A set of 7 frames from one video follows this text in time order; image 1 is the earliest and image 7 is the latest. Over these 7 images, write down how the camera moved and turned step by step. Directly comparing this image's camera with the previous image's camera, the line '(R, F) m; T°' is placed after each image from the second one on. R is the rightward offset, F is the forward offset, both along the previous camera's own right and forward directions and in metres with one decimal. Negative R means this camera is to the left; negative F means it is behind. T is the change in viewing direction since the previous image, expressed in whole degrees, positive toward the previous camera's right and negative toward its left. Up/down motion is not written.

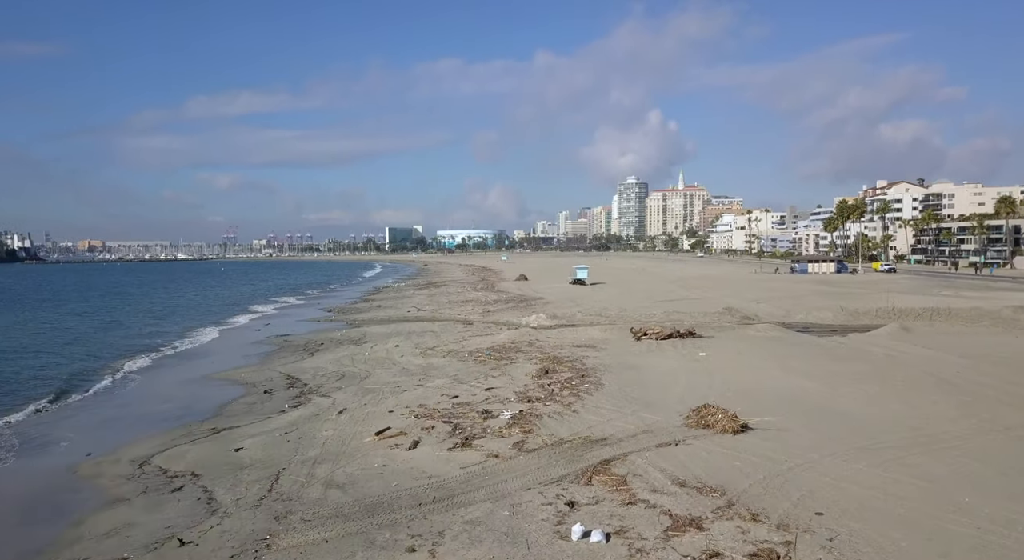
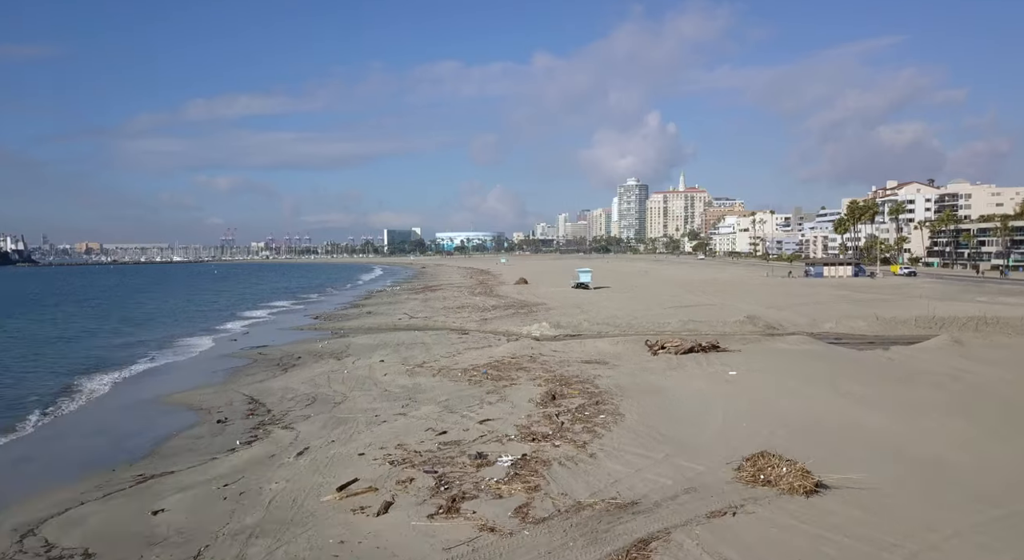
(0.0, +2.7) m; 0°
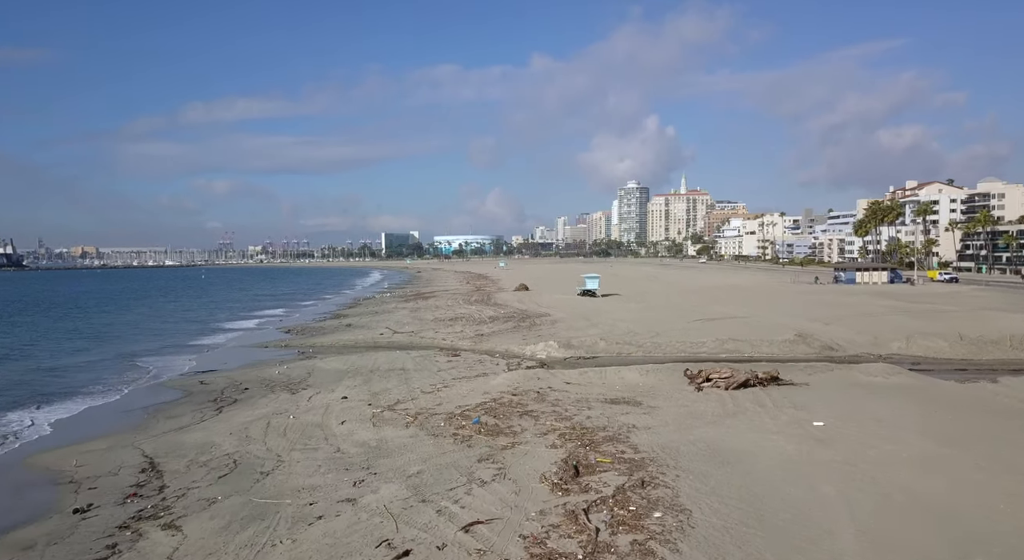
(-0.1, +4.6) m; 0°
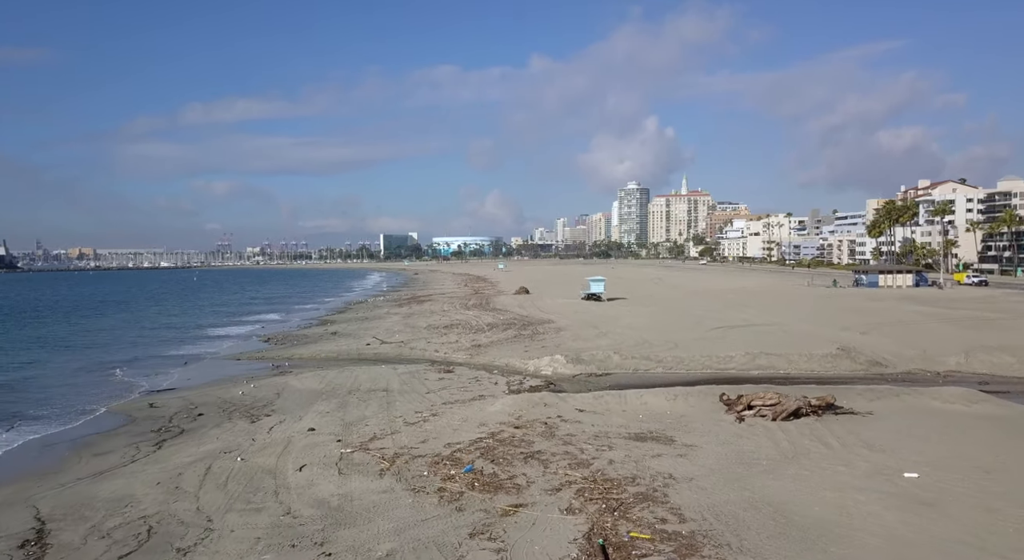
(-0.1, +2.8) m; 0°
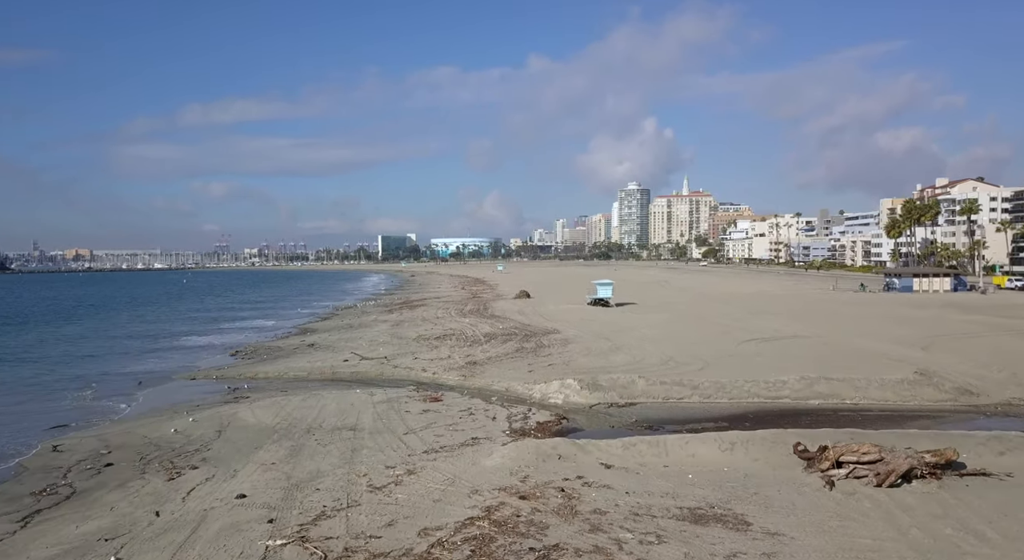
(-0.1, +3.6) m; 0°
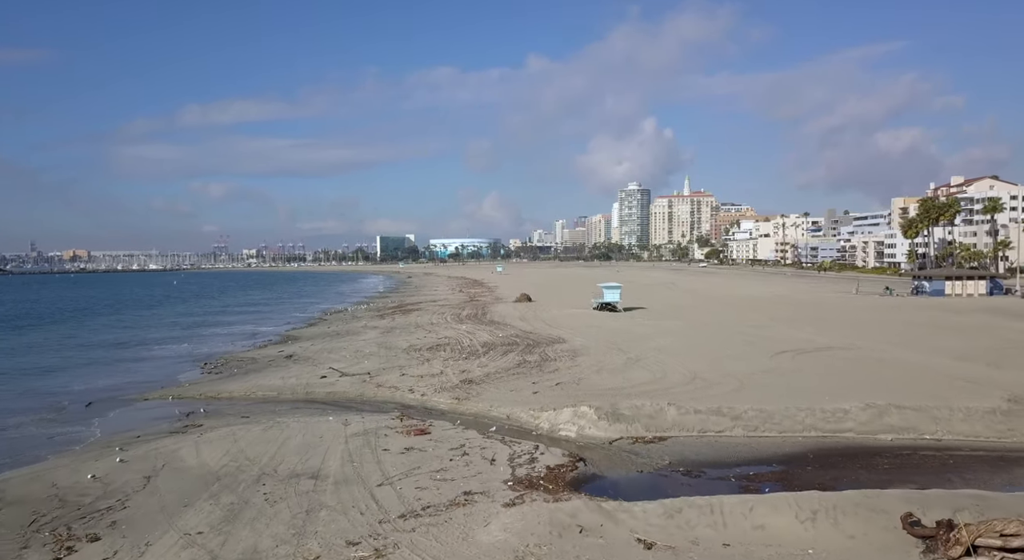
(-0.1, +2.8) m; 0°
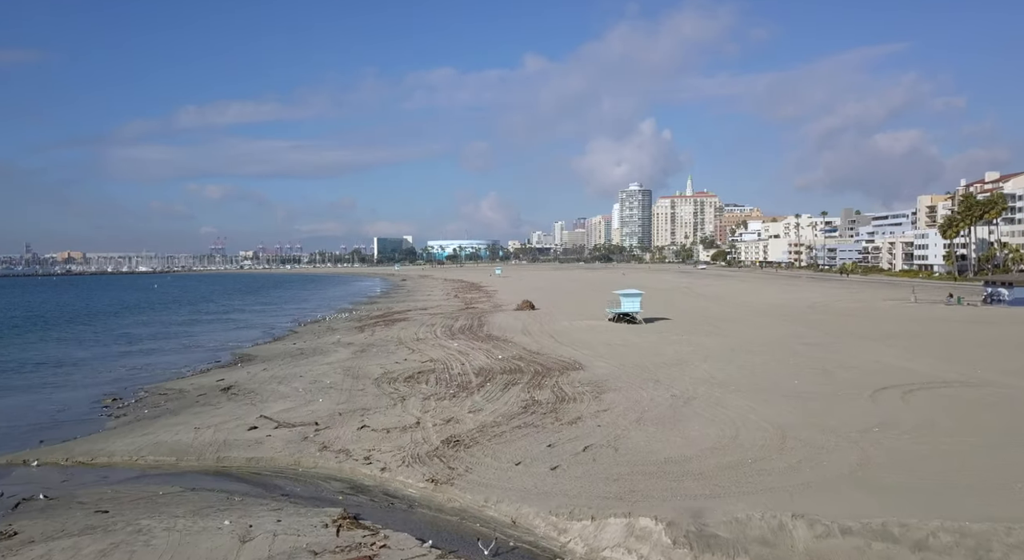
(-0.1, +5.7) m; 0°
